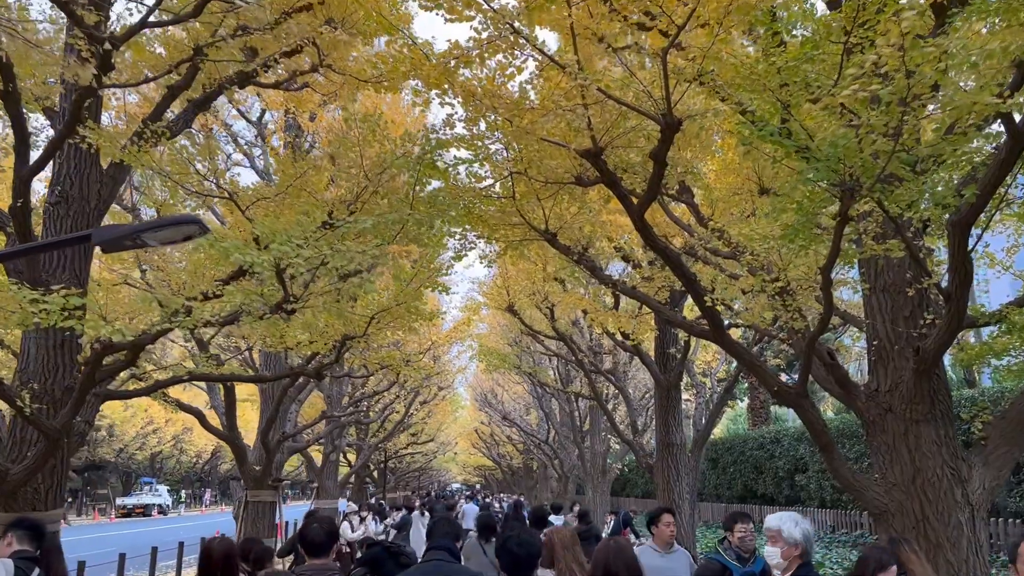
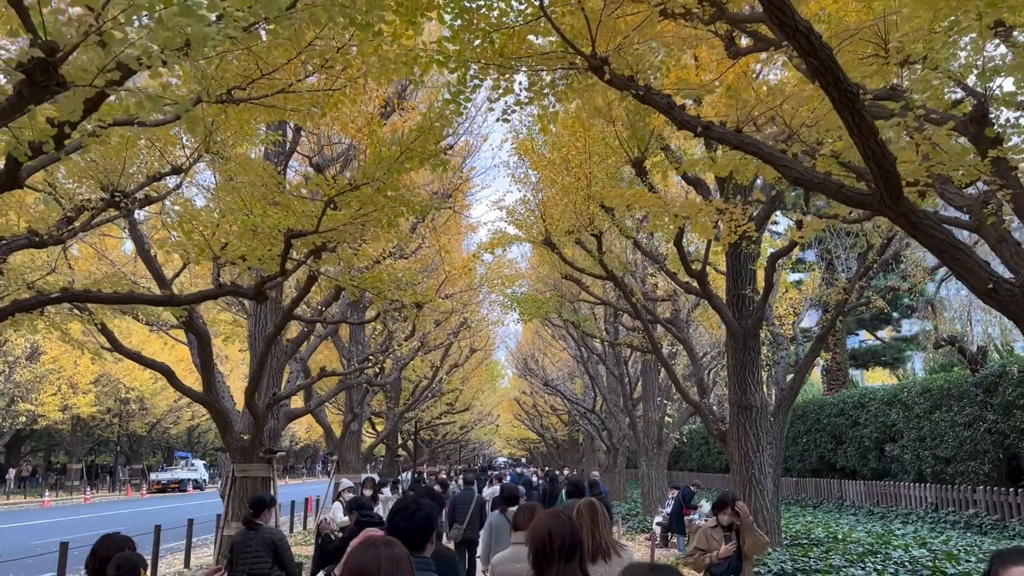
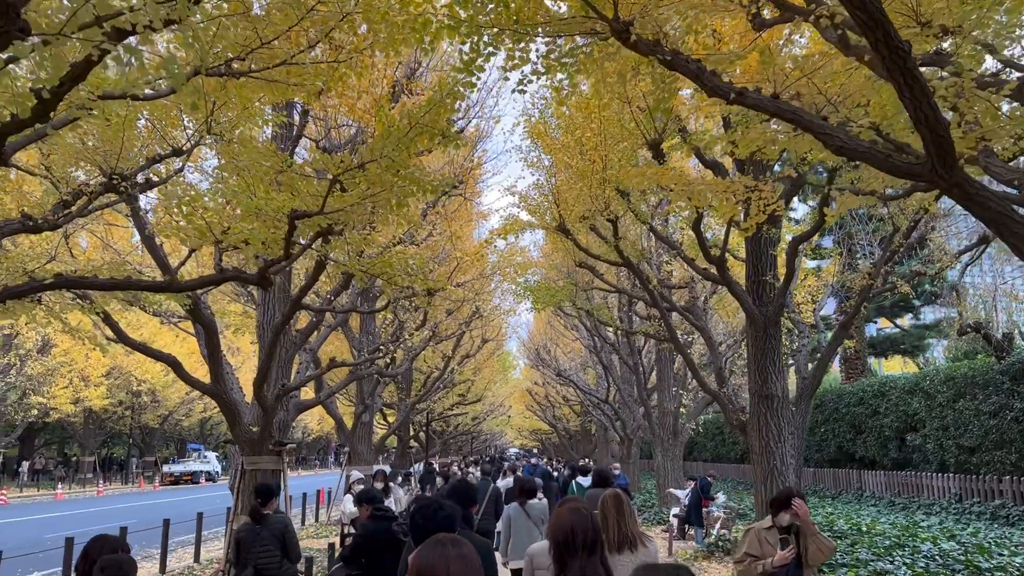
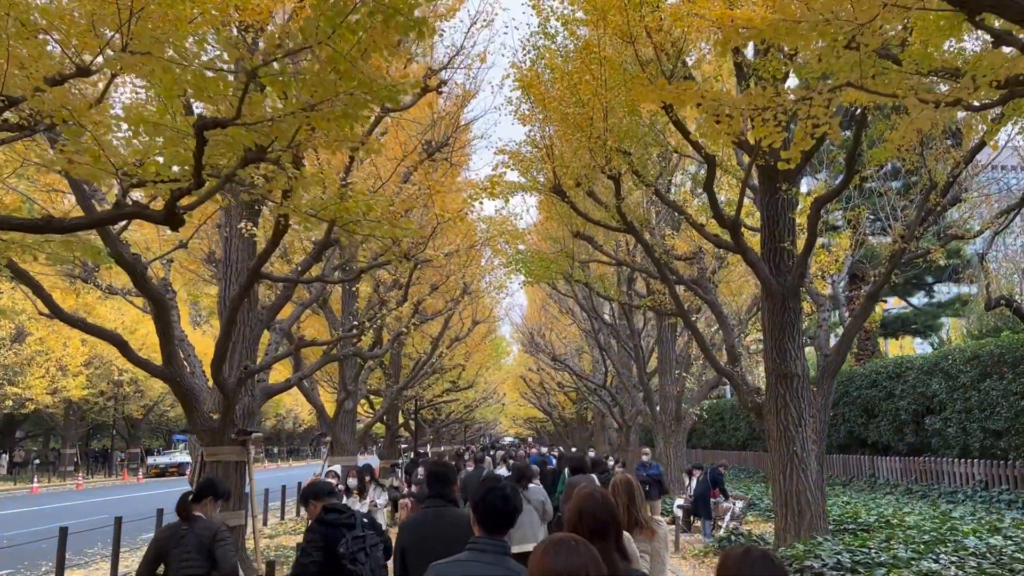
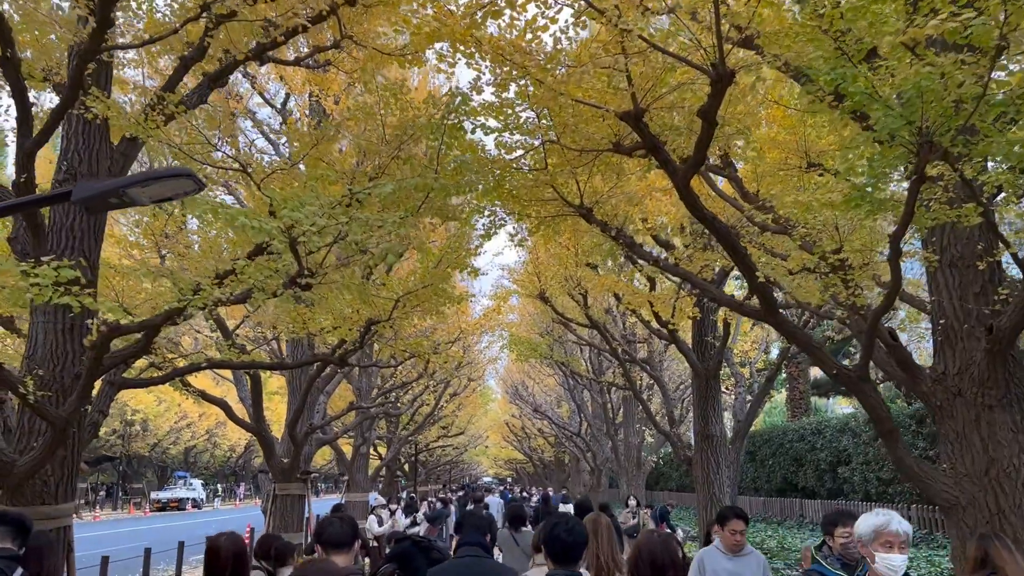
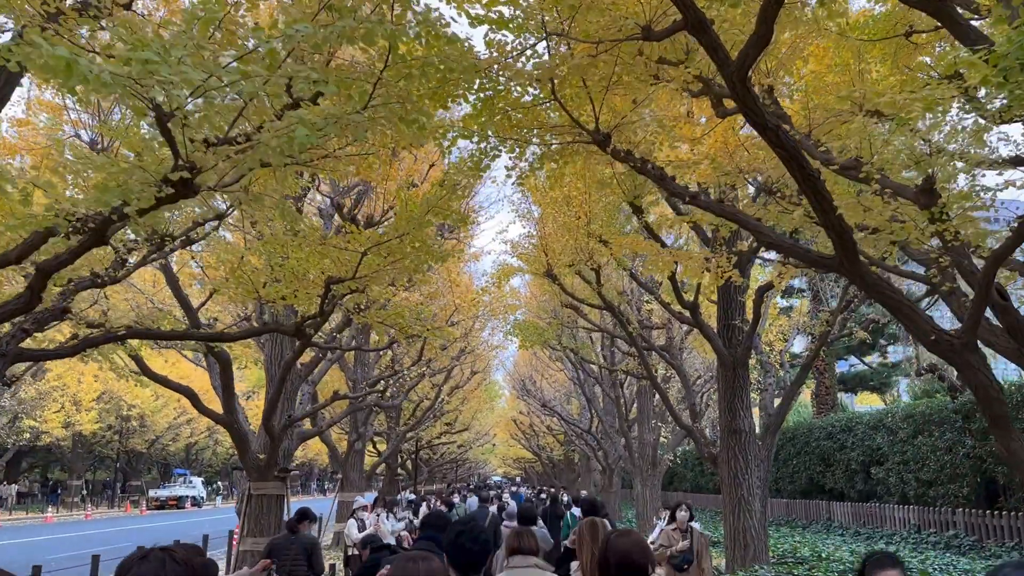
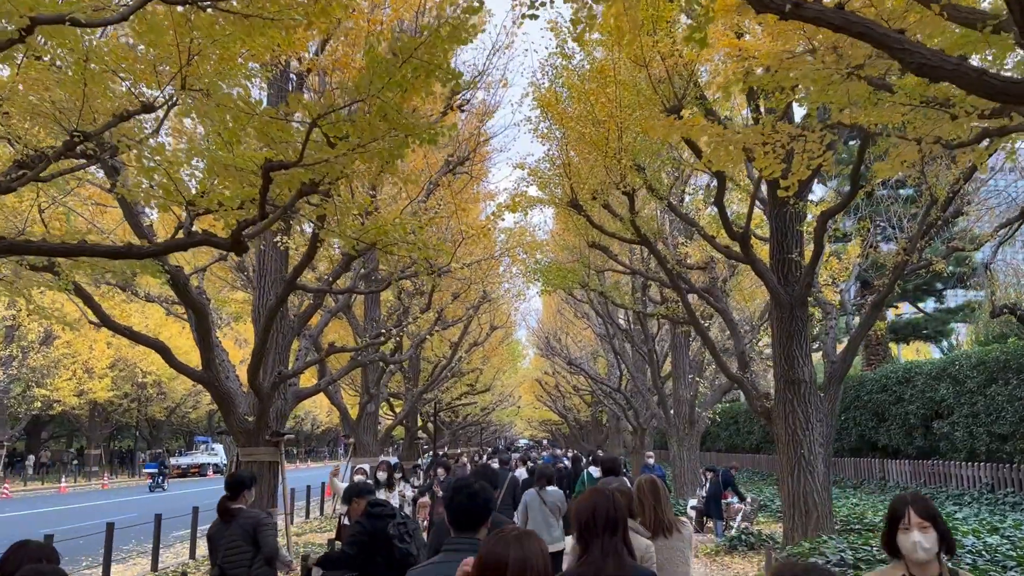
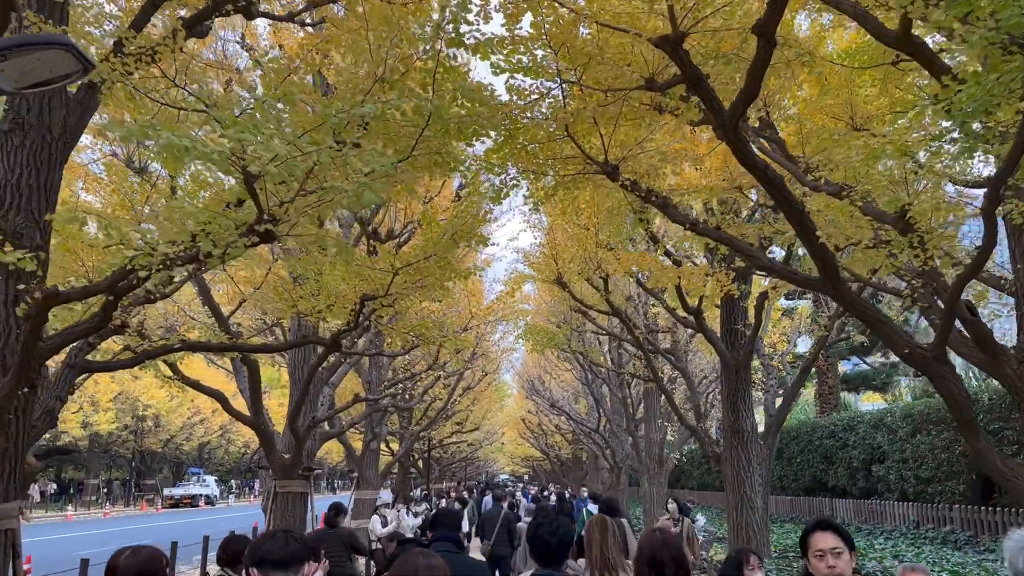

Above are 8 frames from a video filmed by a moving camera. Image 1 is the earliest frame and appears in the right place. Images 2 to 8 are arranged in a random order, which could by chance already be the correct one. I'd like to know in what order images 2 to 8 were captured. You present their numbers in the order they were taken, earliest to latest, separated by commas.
5, 8, 6, 2, 3, 7, 4
